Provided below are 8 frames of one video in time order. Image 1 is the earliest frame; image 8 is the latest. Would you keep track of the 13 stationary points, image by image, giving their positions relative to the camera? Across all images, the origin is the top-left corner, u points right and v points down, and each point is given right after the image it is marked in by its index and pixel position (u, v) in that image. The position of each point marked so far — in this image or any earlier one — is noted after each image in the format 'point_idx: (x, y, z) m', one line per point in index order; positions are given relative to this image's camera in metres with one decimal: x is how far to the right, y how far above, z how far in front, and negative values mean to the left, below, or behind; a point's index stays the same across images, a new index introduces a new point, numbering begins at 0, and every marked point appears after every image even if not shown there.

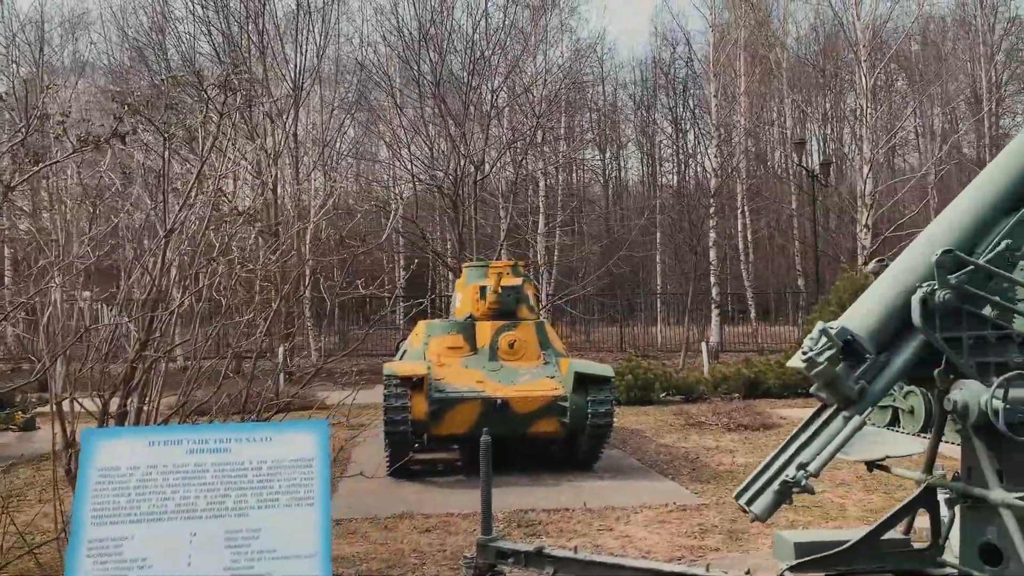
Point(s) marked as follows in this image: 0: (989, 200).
0: (+1.9, +0.4, +3.3) m
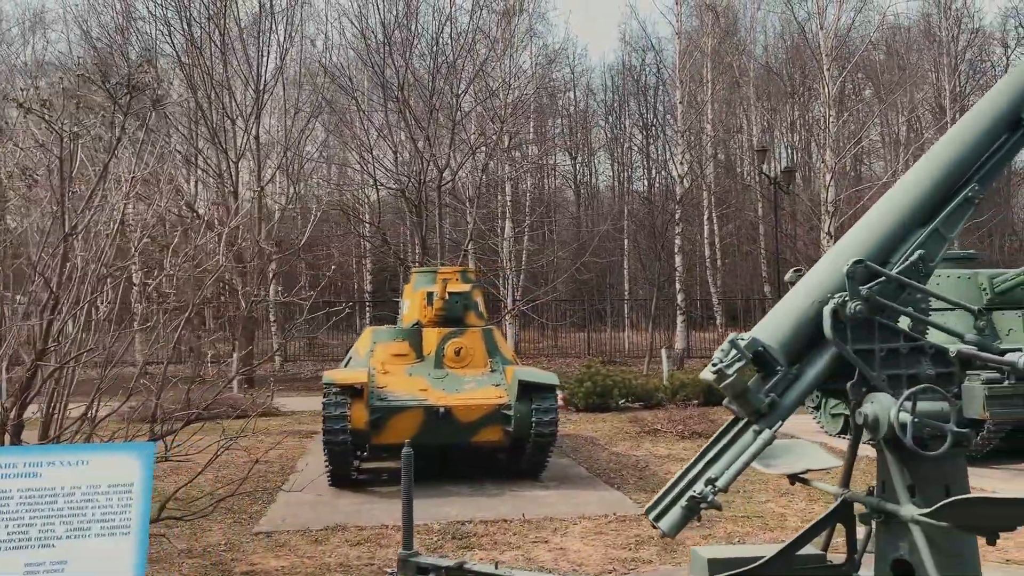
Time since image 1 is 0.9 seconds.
0: (+1.5, +0.3, +3.2) m
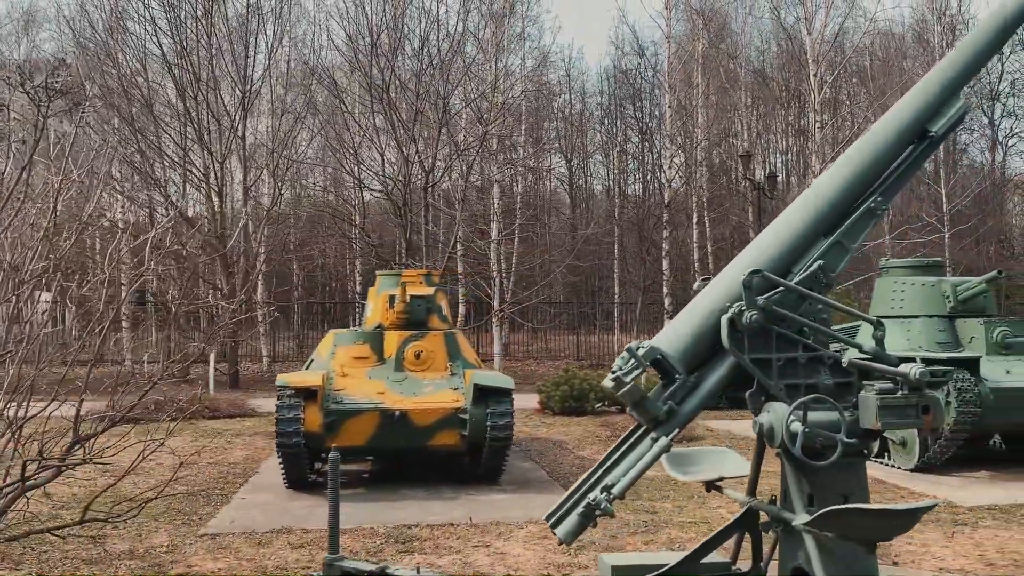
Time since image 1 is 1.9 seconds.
0: (+1.2, +0.3, +3.2) m
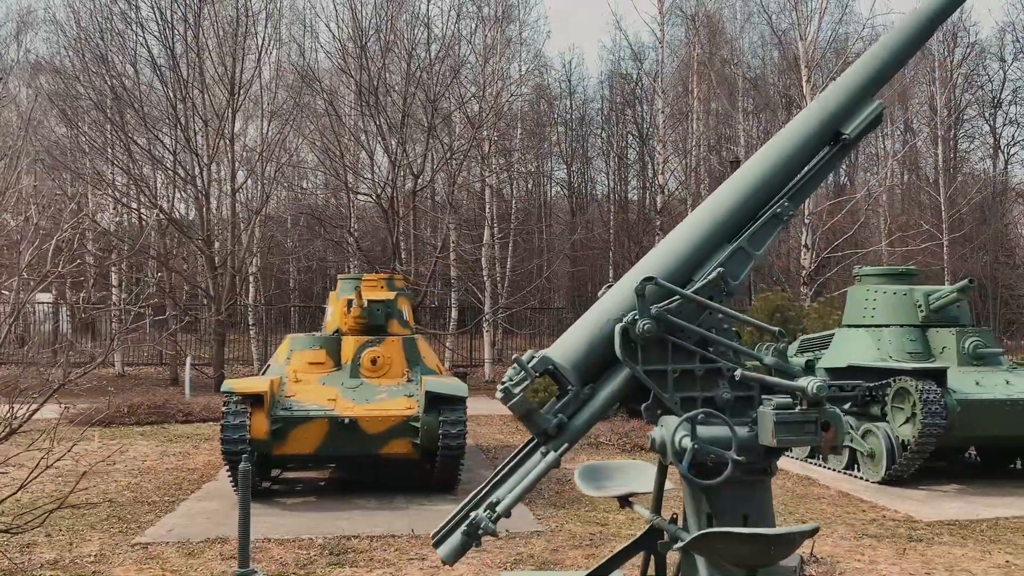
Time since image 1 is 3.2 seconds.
0: (+0.7, +0.3, +3.1) m
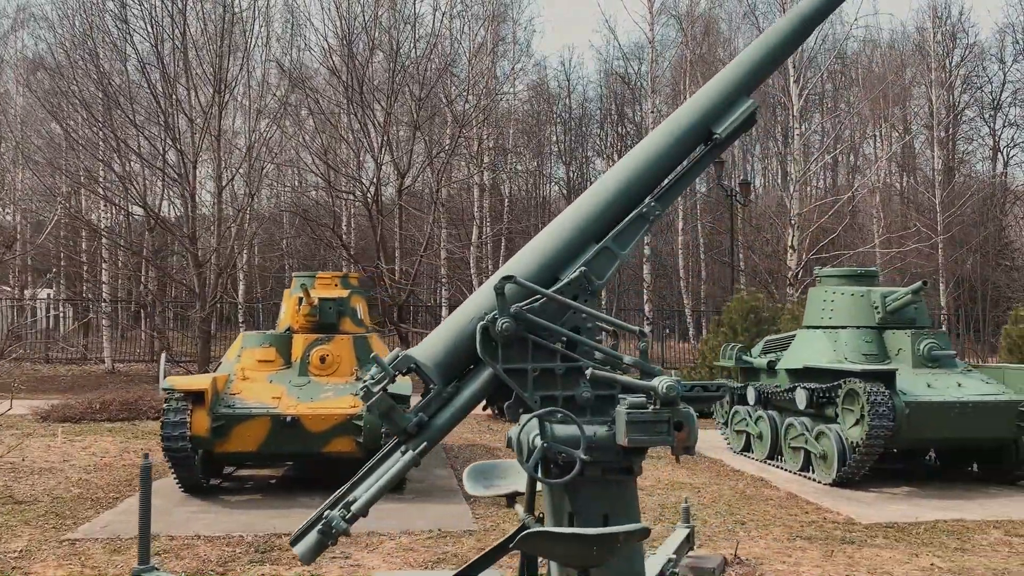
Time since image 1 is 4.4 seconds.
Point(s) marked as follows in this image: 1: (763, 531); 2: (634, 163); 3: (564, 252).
0: (+0.2, +0.3, +3.1) m
1: (+1.9, -1.8, +6.2) m
2: (+0.5, +0.5, +3.1) m
3: (+0.2, +0.1, +3.1) m
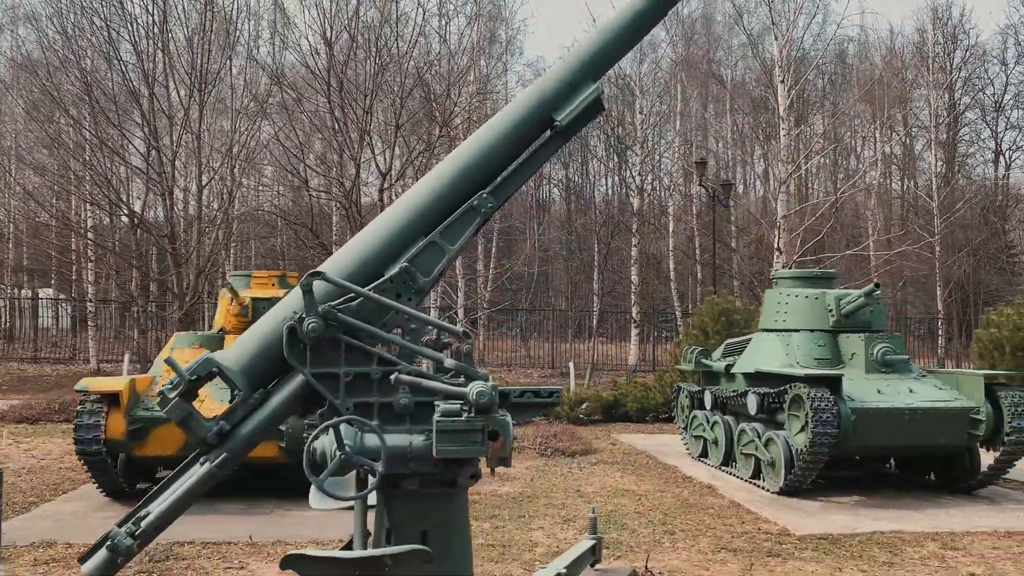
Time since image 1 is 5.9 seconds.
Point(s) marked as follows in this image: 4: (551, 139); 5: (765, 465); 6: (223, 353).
0: (-0.4, +0.3, +2.9) m
1: (+1.3, -1.8, +6.0) m
2: (-0.1, +0.5, +2.9) m
3: (-0.4, +0.1, +2.8) m
4: (+0.1, +0.5, +3.0) m
5: (+2.5, -1.7, +8.1) m
6: (-1.0, -0.2, +2.8) m
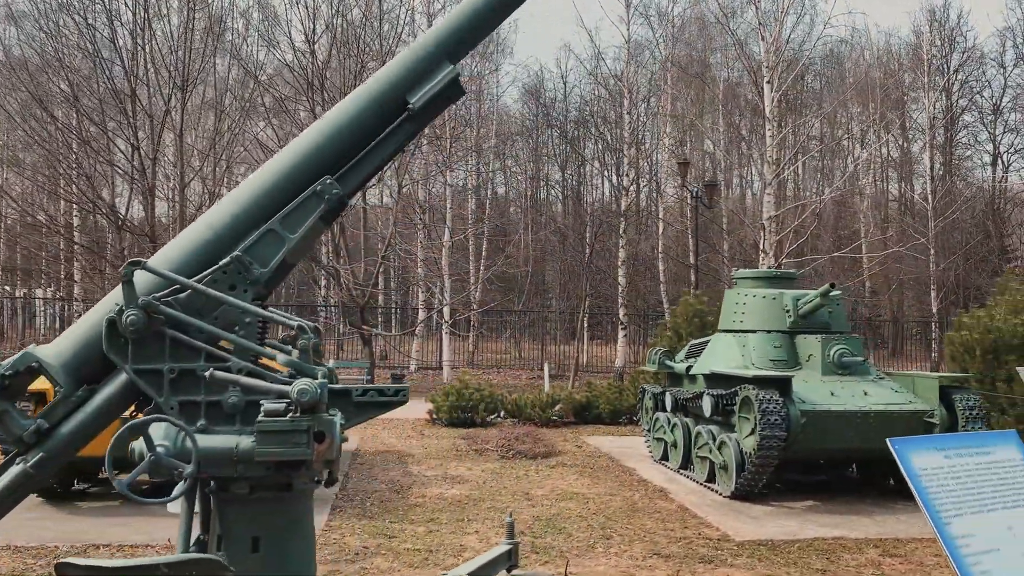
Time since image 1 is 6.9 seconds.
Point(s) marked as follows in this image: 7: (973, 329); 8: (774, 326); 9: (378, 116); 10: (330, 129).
0: (-0.9, +0.3, +2.7) m
1: (+0.8, -1.8, +5.8) m
2: (-0.7, +0.5, +2.8) m
3: (-0.9, +0.2, +2.7) m
4: (-0.4, +0.6, +2.8) m
5: (+2.0, -1.7, +7.9) m
6: (-1.5, -0.2, +2.6) m
7: (+5.9, -0.5, +10.6) m
8: (+2.6, -0.4, +8.2) m
9: (-0.5, +0.6, +2.8) m
10: (-0.6, +0.5, +2.8) m
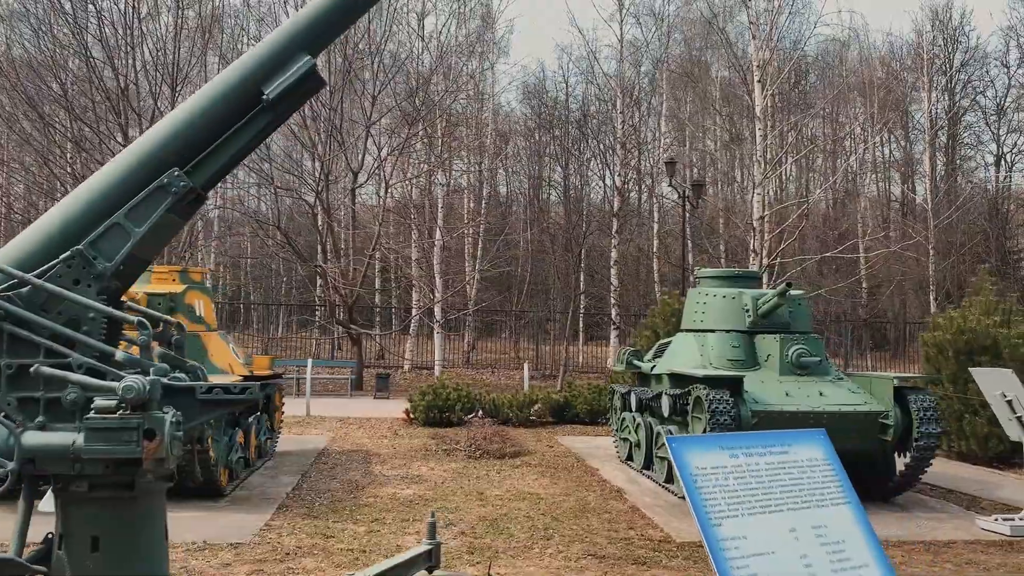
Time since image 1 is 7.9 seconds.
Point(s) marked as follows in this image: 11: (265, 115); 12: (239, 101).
0: (-1.4, +0.3, +2.7) m
1: (+0.3, -1.8, +5.8) m
2: (-1.1, +0.5, +2.7) m
3: (-1.4, +0.2, +2.6) m
4: (-0.8, +0.6, +2.8) m
5: (+1.5, -1.7, +7.8) m
6: (-2.0, -0.2, +2.6) m
7: (+5.5, -0.5, +10.5) m
8: (+2.2, -0.4, +8.1) m
9: (-0.9, +0.6, +2.7) m
10: (-1.1, +0.5, +2.7) m
11: (-0.8, +0.5, +2.8) m
12: (-0.9, +0.6, +2.7) m
